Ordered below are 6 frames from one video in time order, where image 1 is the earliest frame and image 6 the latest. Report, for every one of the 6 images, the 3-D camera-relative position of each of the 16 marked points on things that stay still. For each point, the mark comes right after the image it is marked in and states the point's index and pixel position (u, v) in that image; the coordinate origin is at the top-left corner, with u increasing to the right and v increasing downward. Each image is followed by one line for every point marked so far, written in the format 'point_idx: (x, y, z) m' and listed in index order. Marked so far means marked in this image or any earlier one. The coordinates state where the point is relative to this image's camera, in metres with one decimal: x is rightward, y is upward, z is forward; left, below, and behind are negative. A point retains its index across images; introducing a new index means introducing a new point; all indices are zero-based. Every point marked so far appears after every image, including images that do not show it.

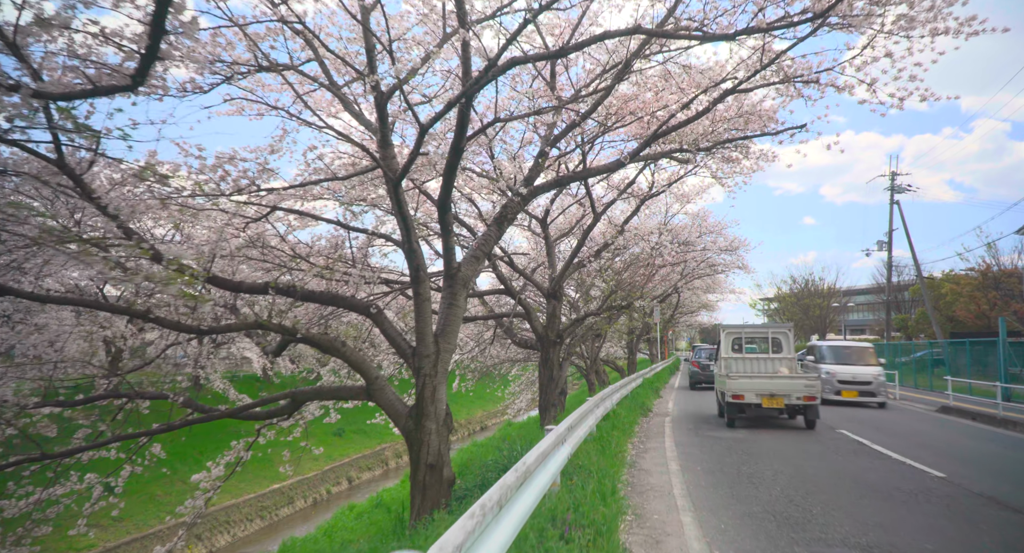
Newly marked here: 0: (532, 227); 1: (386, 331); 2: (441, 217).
0: (+0.5, +1.1, +12.7) m
1: (-1.4, -0.6, +6.1) m
2: (-0.8, +0.7, +6.1) m
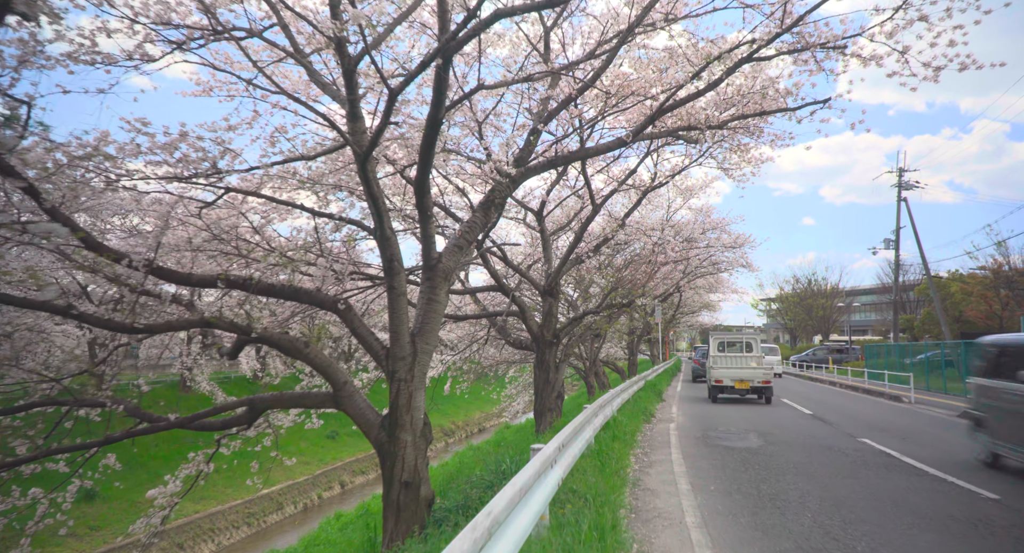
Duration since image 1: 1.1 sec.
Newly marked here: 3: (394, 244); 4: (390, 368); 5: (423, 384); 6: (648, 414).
0: (+0.3, +1.2, +11.9) m
1: (-1.5, -0.5, +5.4) m
2: (-0.9, +0.7, +5.4) m
3: (-1.1, +0.3, +5.3) m
4: (-1.2, -0.9, +5.3) m
5: (-0.9, -1.0, +5.4) m
6: (+2.5, -2.5, +10.0) m
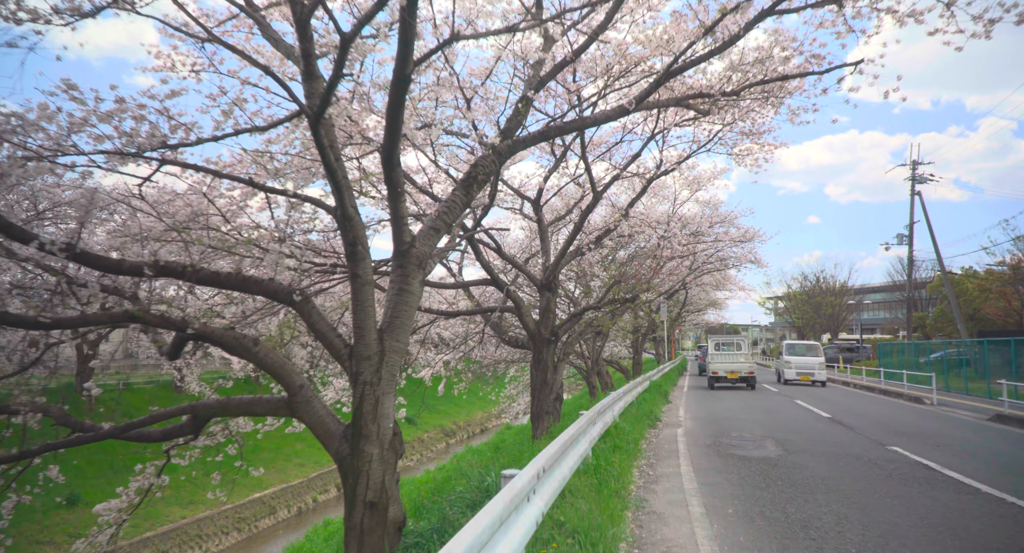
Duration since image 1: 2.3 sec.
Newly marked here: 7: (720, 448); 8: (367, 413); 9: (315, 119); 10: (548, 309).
0: (+0.3, +1.3, +11.2) m
1: (-1.7, -0.4, +4.6) m
2: (-1.0, +0.9, +4.6) m
3: (-1.3, +0.4, +4.5) m
4: (-1.3, -0.8, +4.6) m
5: (-1.0, -0.9, +4.7) m
6: (+2.4, -2.4, +9.3) m
7: (+2.6, -2.2, +7.0) m
8: (-1.2, -1.1, +4.5) m
9: (-1.4, +1.1, +4.0) m
10: (+0.7, -0.6, +10.3) m
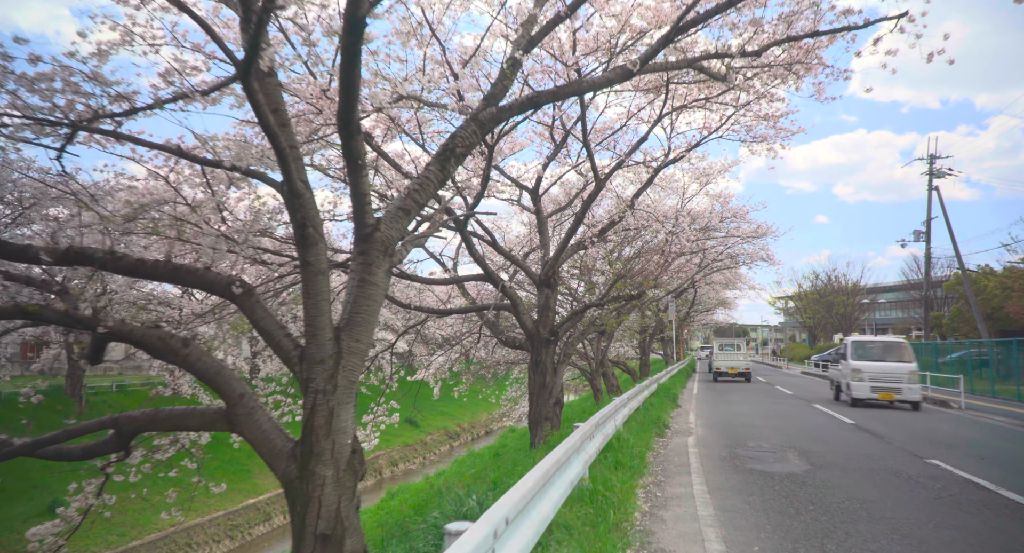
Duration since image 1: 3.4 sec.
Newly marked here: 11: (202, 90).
0: (+0.2, +1.4, +10.5) m
1: (-1.8, -0.3, +3.9) m
2: (-1.2, +0.9, +3.9) m
3: (-1.4, +0.5, +3.8) m
4: (-1.4, -0.7, +3.8) m
5: (-1.1, -0.8, +4.0) m
6: (+2.3, -2.3, +8.5) m
7: (+2.5, -2.1, +6.3) m
8: (-1.3, -1.0, +3.7) m
9: (-1.6, +1.2, +3.3) m
10: (+0.6, -0.5, +9.5) m
11: (-2.5, +1.5, +4.4) m
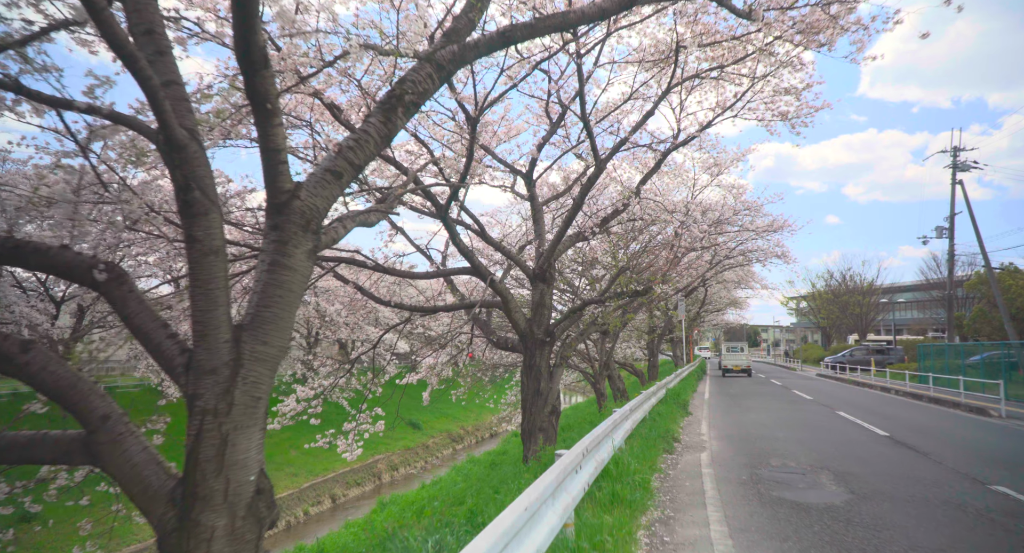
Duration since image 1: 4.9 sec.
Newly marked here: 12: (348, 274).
0: (+0.1, +1.5, +9.5) m
1: (-2.0, -0.2, +3.0) m
2: (-1.4, +1.0, +3.0) m
3: (-1.6, +0.6, +2.9) m
4: (-1.7, -0.6, +2.9) m
5: (-1.4, -0.7, +3.0) m
6: (+2.2, -2.2, +7.5) m
7: (+2.3, -2.0, +5.2) m
8: (-1.5, -0.9, +2.8) m
9: (-1.8, +1.3, +2.4) m
10: (+0.5, -0.4, +8.5) m
11: (-2.7, +1.6, +3.5) m
12: (-3.3, 0.0, +11.3) m
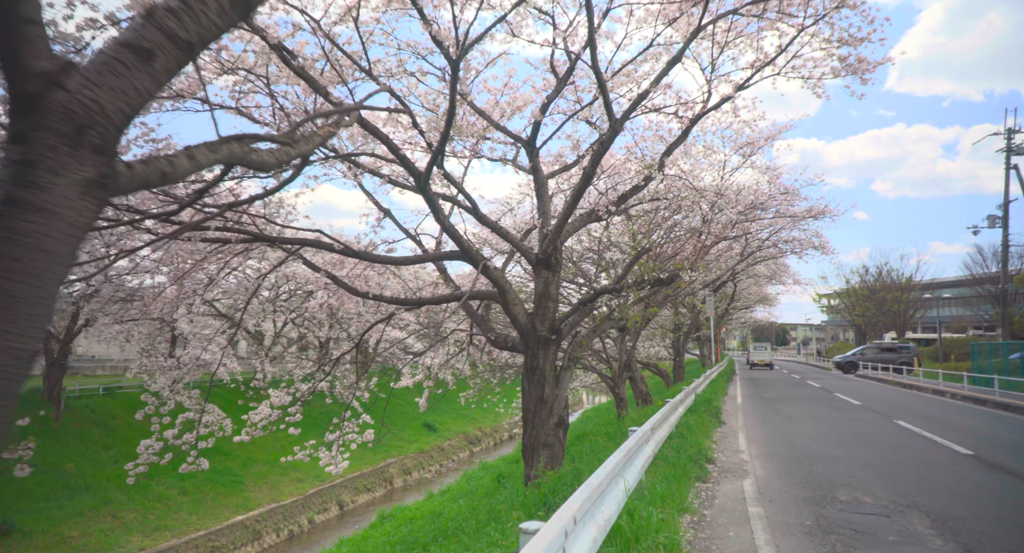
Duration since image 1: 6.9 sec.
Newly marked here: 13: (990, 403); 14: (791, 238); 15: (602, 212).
0: (+0.1, +1.7, +8.1) m
1: (-2.3, -0.1, +1.7) m
2: (-1.7, +1.2, +1.6) m
3: (-1.9, +0.8, +1.5) m
4: (-1.9, -0.4, +1.6) m
5: (-1.6, -0.6, +1.7) m
6: (+2.1, -2.0, +6.0) m
7: (+2.2, -1.8, +3.8) m
8: (-1.8, -0.8, +1.5) m
9: (-2.1, +1.5, +1.0) m
10: (+0.4, -0.2, +7.1) m
11: (-2.9, +1.7, +2.2) m
12: (-3.3, +0.2, +10.1) m
13: (+14.1, -3.7, +16.3) m
14: (+8.7, +1.2, +17.3) m
15: (+1.3, +0.9, +7.8) m
